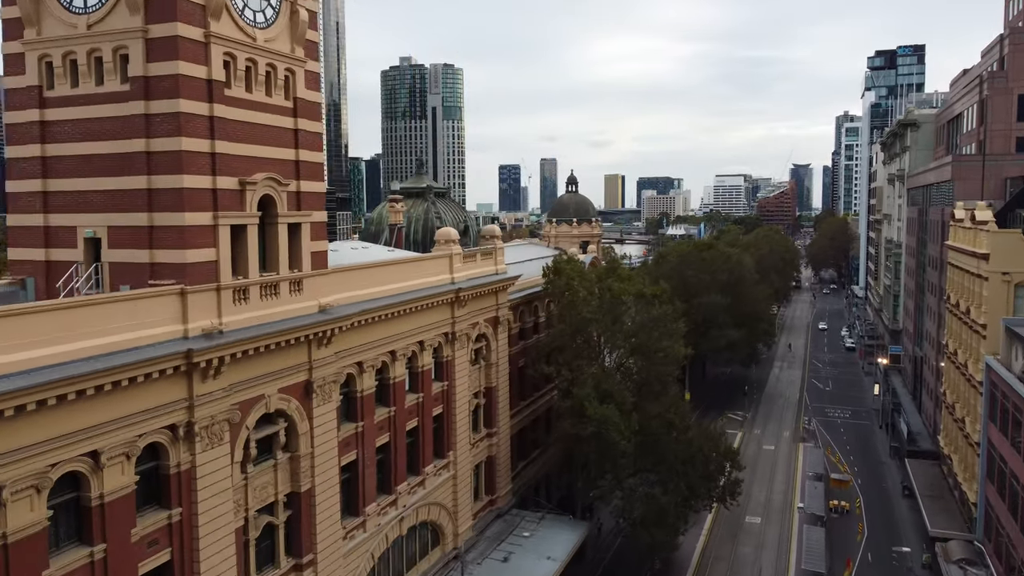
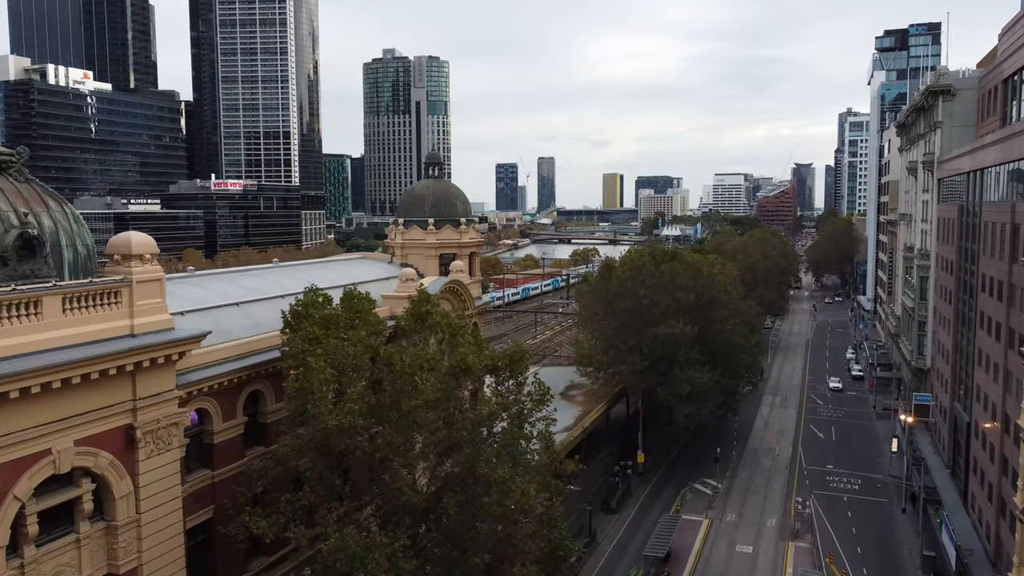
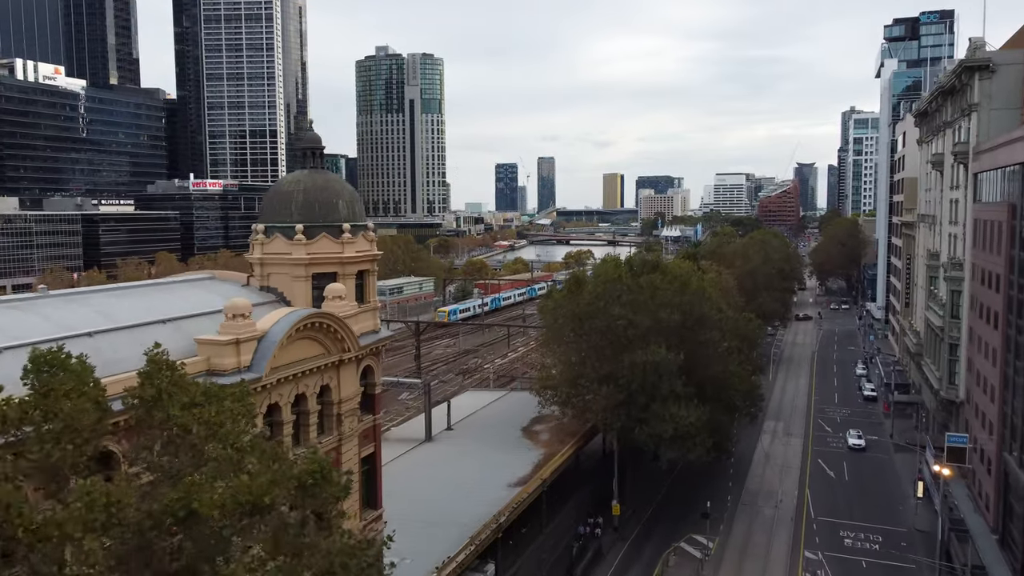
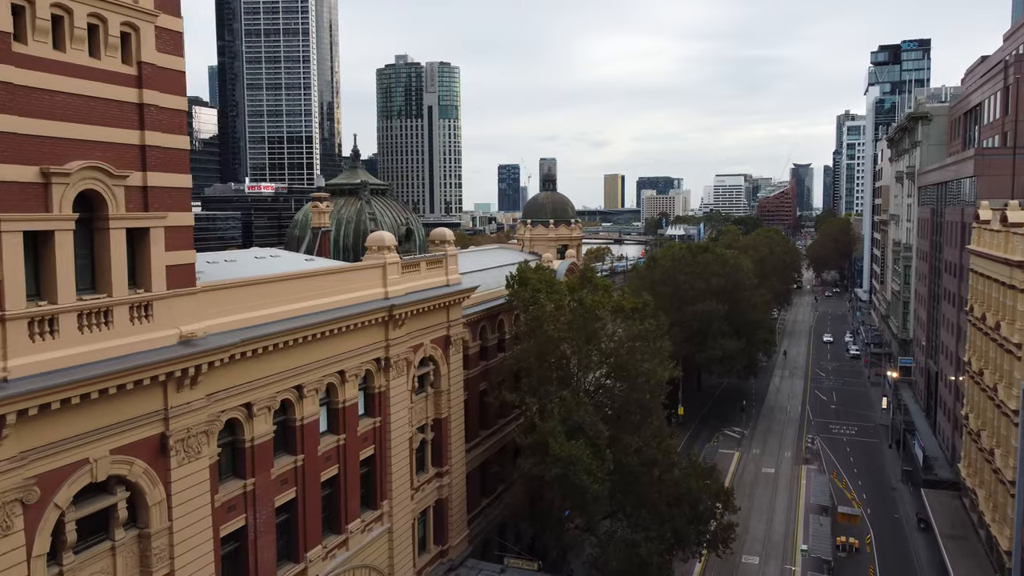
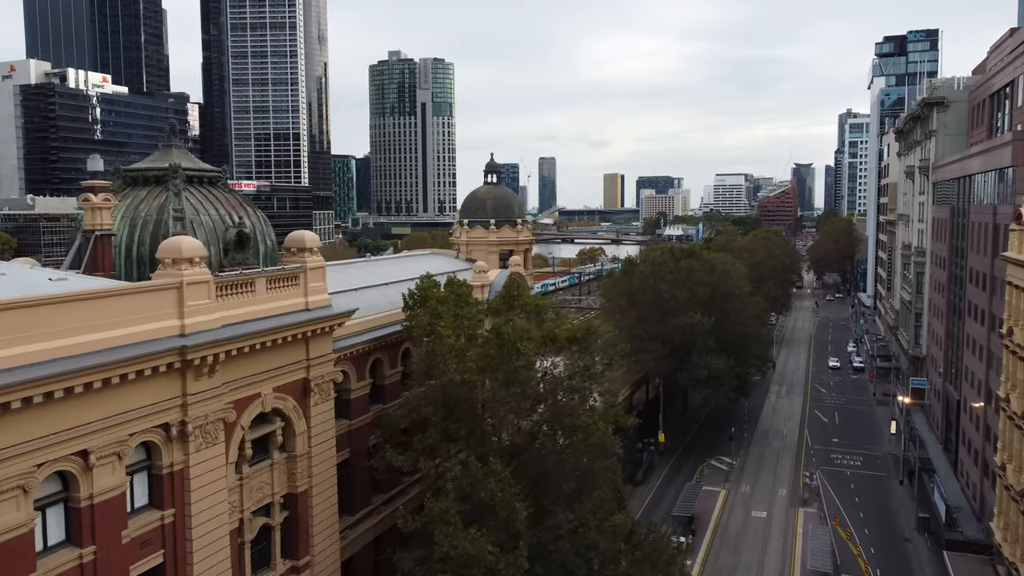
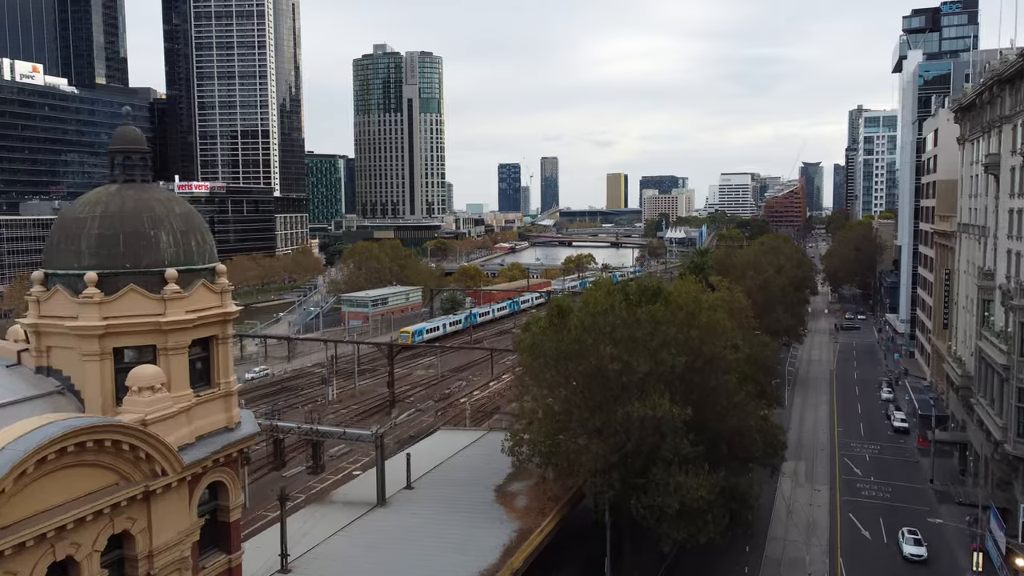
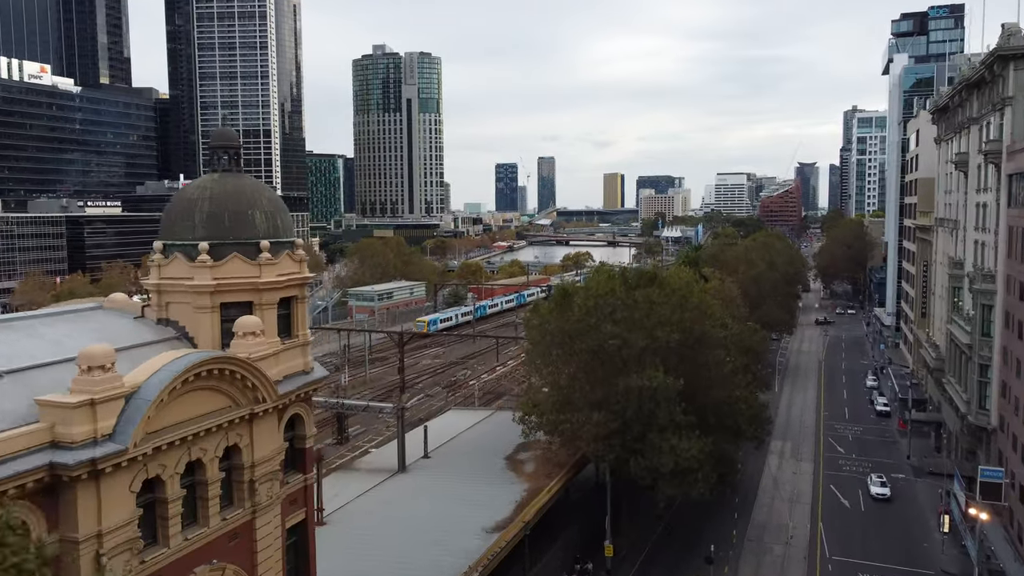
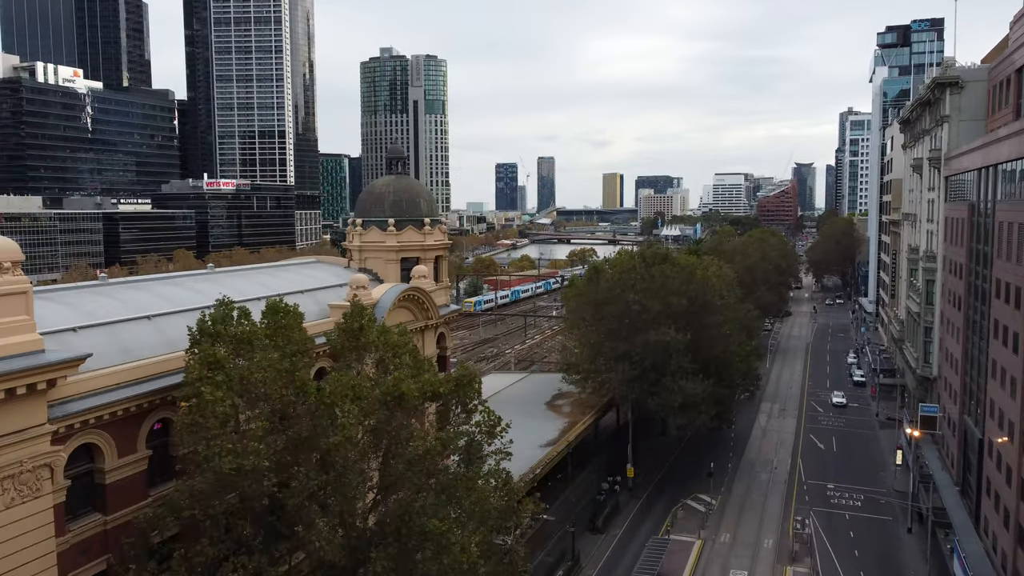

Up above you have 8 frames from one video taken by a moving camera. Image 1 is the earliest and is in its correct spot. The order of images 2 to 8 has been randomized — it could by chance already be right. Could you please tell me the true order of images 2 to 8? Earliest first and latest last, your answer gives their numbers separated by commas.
4, 5, 2, 8, 3, 7, 6
